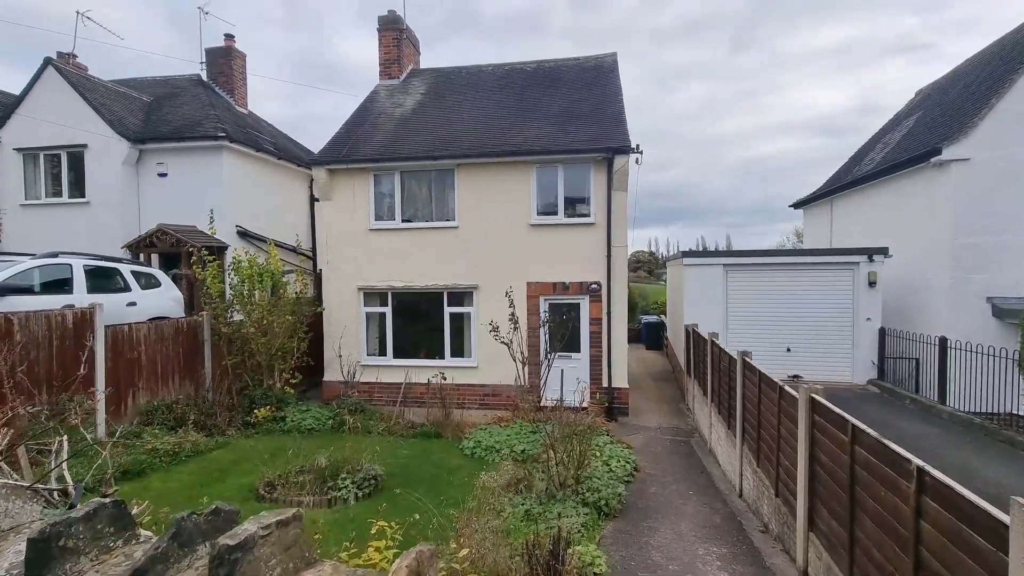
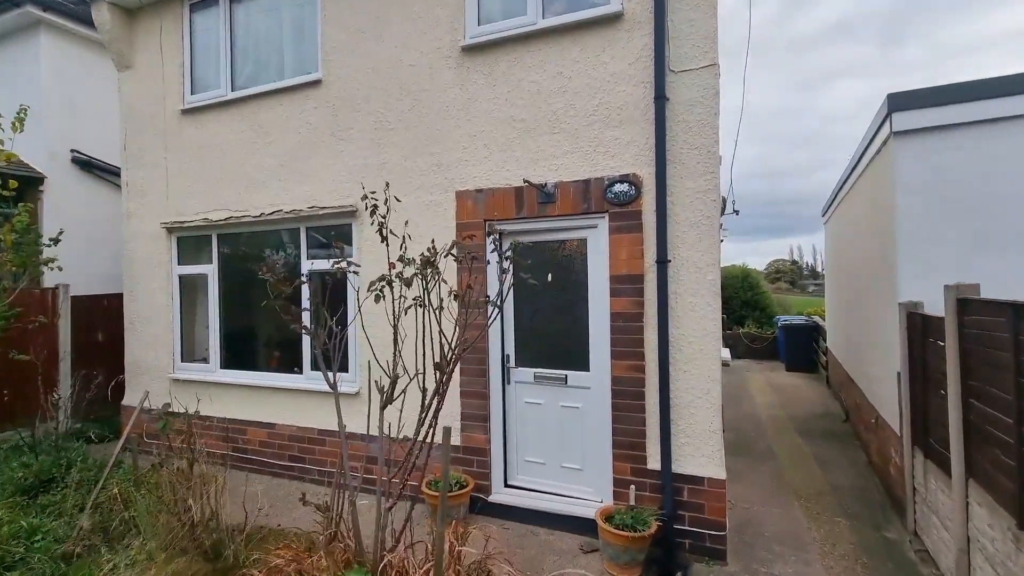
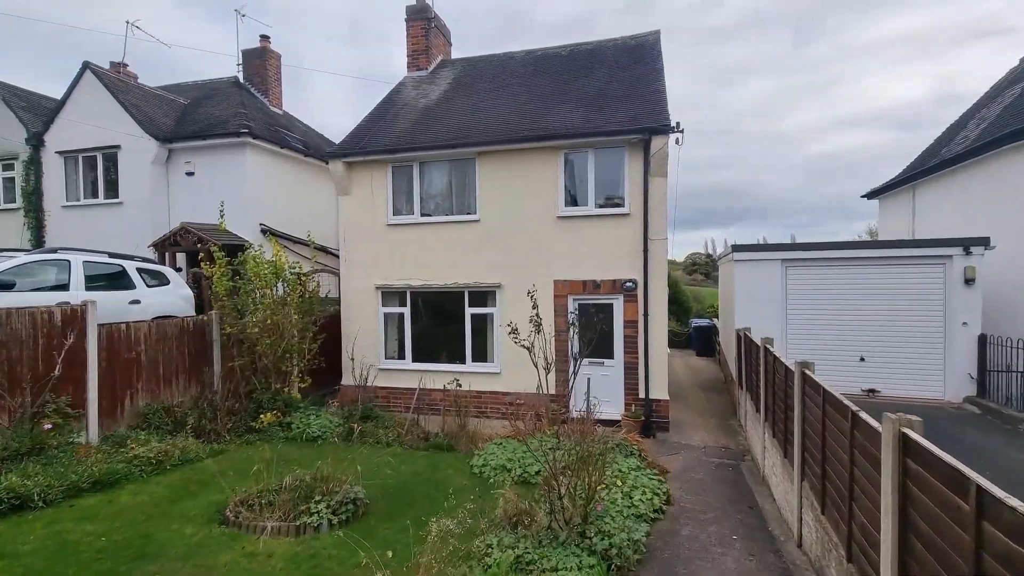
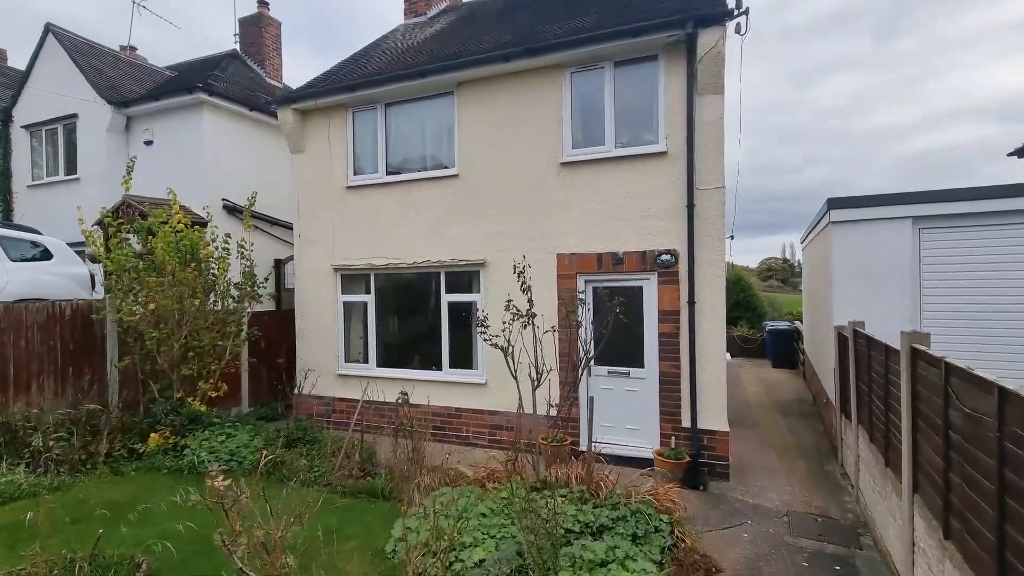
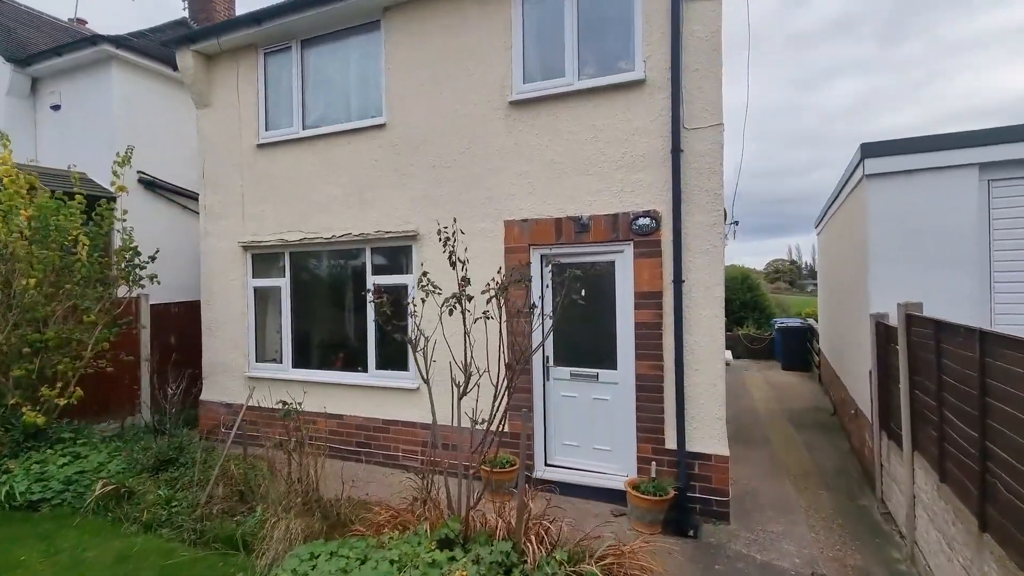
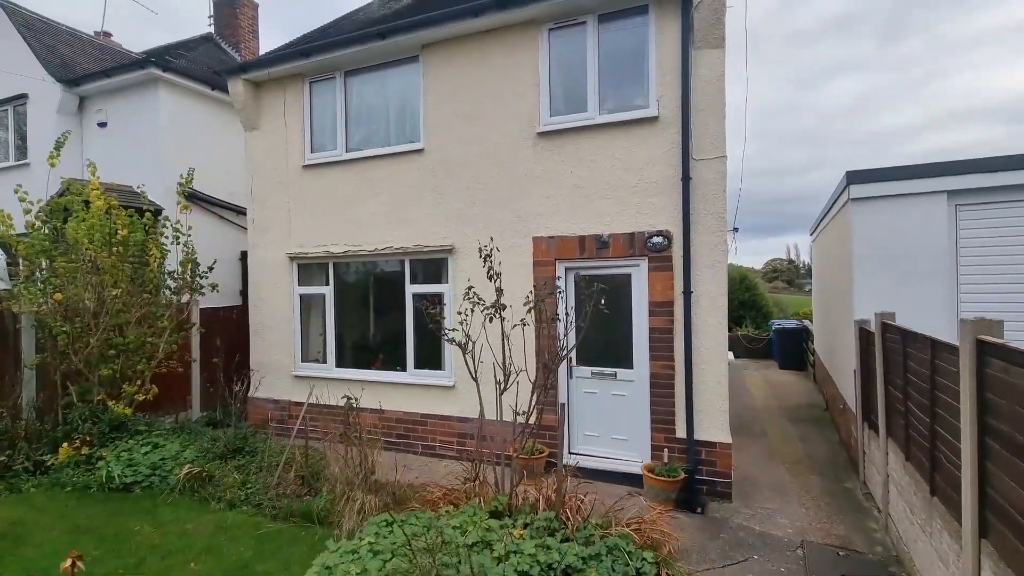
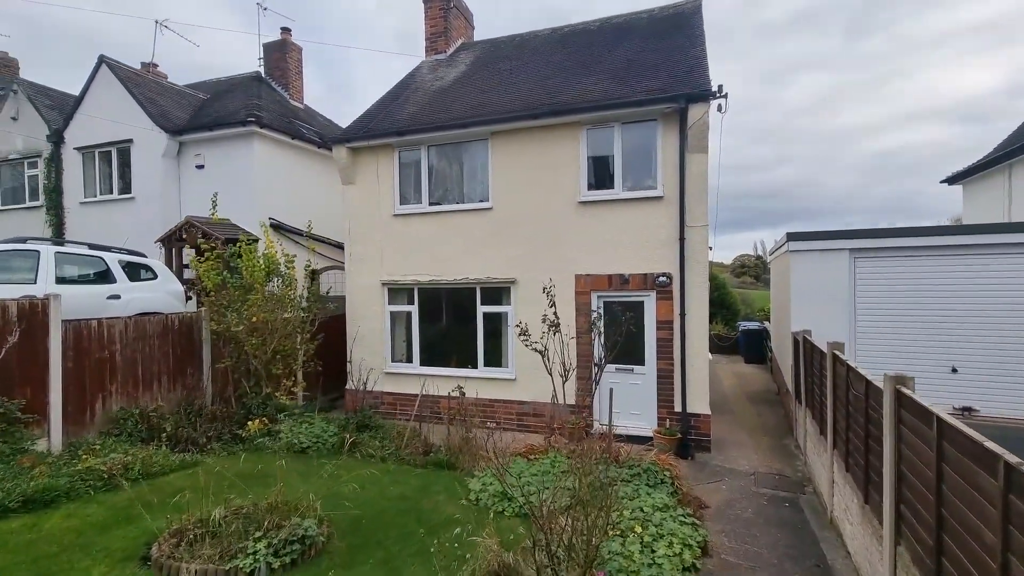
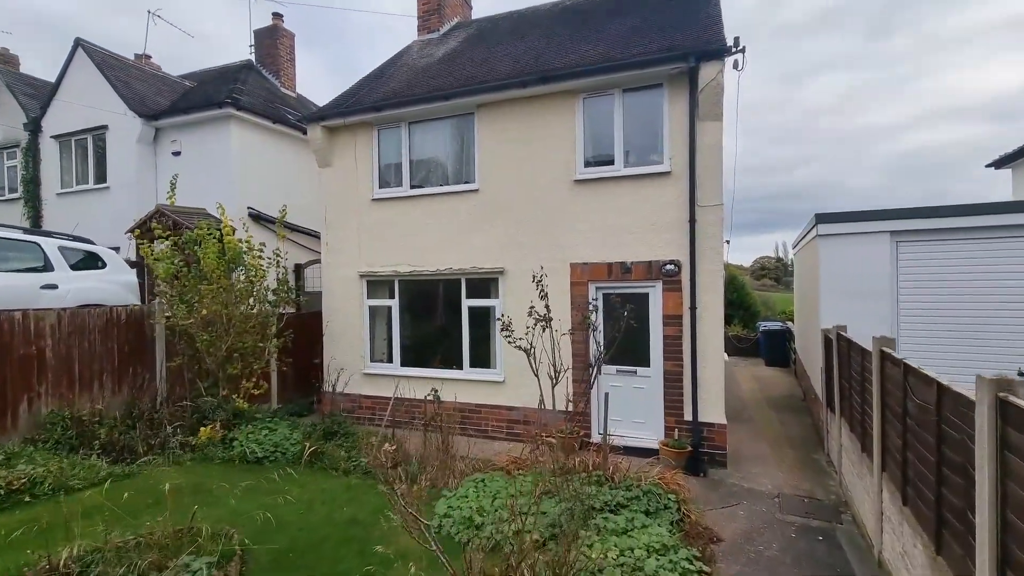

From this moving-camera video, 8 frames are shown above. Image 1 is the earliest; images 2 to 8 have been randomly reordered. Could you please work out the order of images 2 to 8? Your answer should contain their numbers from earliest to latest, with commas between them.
3, 7, 8, 4, 6, 5, 2
